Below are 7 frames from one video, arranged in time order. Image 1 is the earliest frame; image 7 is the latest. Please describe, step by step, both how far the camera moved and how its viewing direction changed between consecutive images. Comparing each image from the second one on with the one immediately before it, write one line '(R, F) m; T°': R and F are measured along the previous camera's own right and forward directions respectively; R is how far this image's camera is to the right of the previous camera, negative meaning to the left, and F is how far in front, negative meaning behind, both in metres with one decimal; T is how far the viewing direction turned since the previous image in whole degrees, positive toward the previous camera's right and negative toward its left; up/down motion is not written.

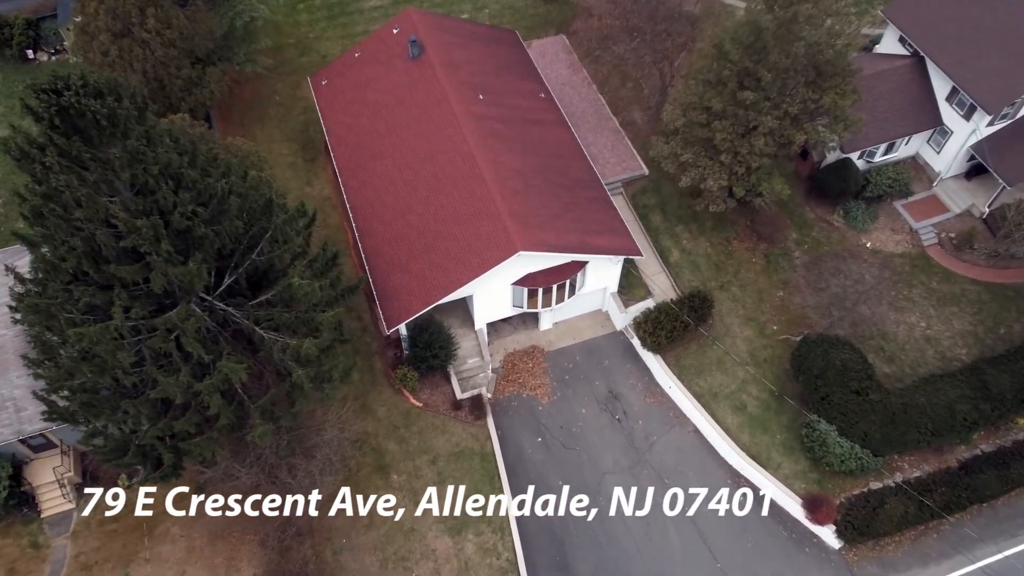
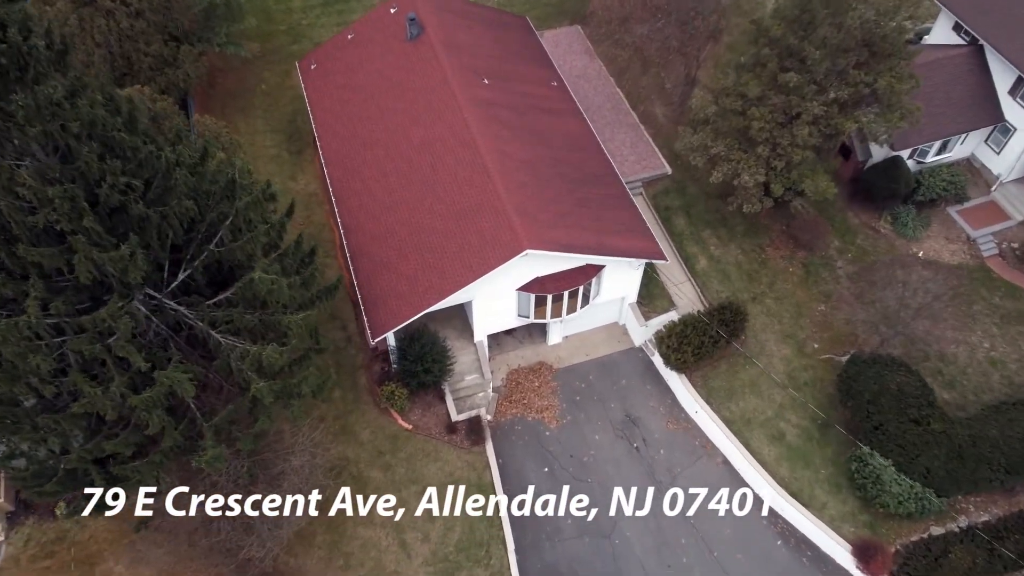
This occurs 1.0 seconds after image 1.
(+0.1, +3.7) m; -1°
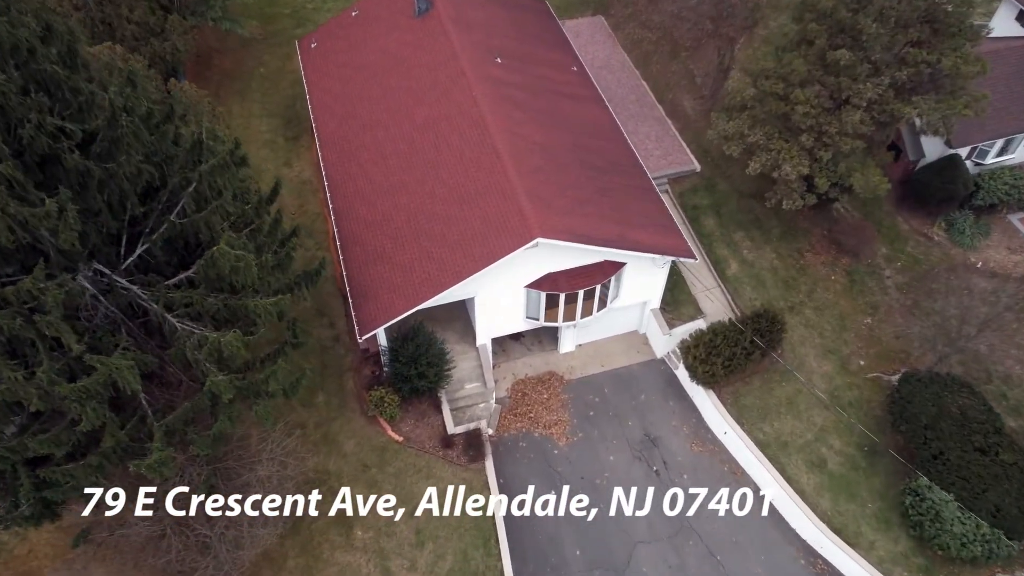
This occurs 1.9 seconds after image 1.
(+0.2, +2.9) m; -1°
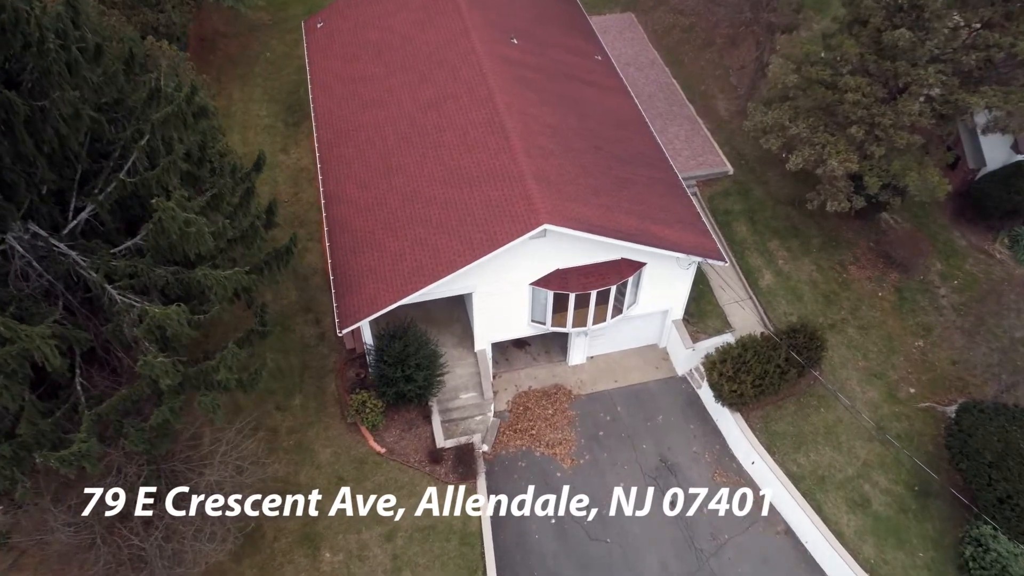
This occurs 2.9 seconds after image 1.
(+0.6, +2.6) m; -2°
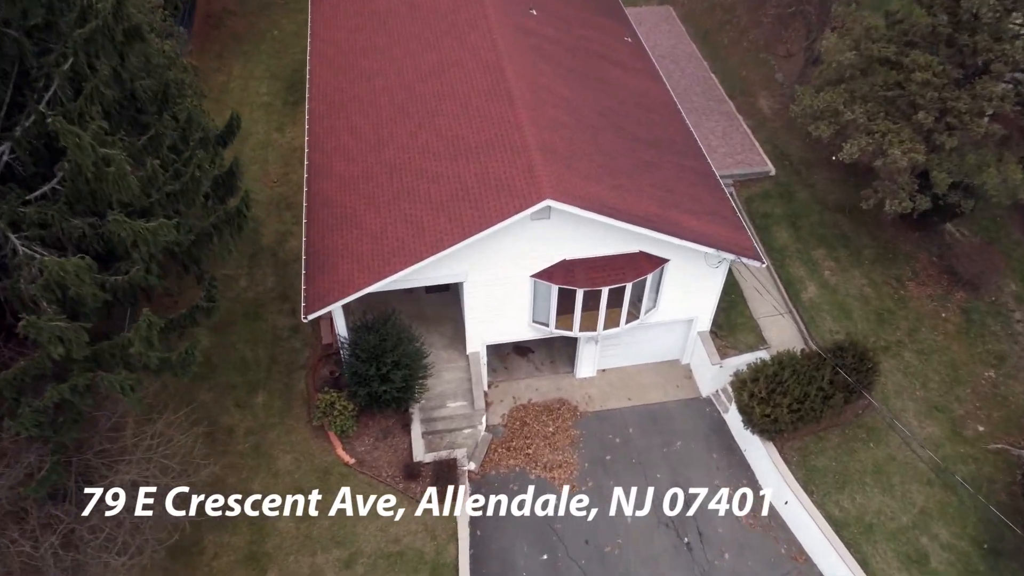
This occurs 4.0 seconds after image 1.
(+0.8, +2.8) m; -3°
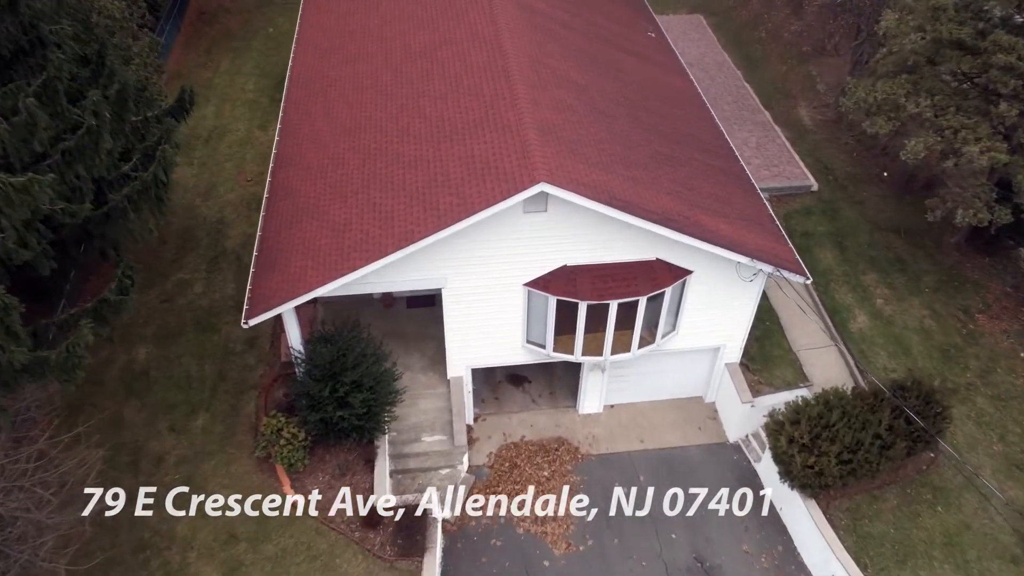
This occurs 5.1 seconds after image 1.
(+0.7, +2.9) m; -2°
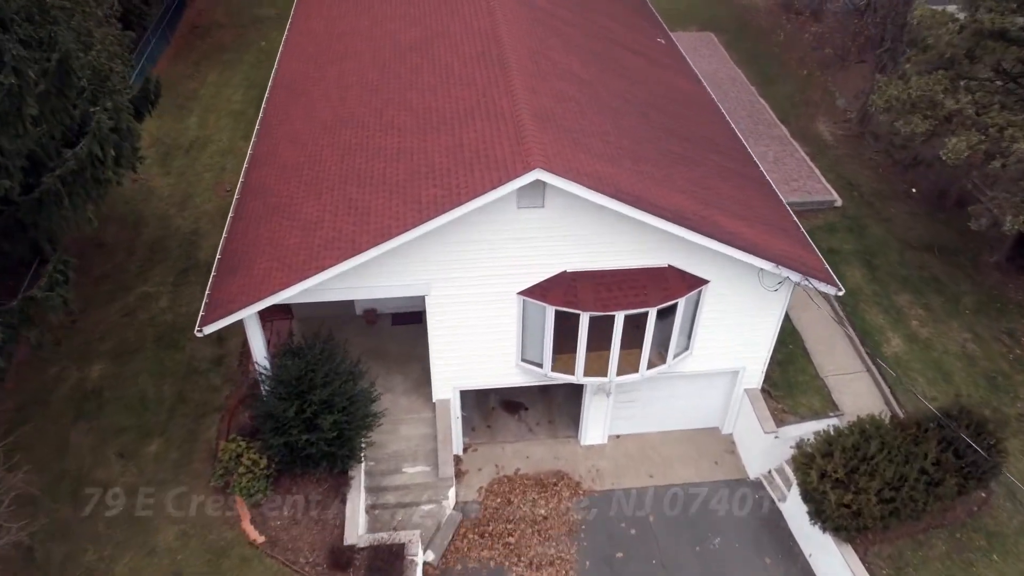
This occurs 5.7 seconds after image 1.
(+0.2, +1.6) m; -1°
